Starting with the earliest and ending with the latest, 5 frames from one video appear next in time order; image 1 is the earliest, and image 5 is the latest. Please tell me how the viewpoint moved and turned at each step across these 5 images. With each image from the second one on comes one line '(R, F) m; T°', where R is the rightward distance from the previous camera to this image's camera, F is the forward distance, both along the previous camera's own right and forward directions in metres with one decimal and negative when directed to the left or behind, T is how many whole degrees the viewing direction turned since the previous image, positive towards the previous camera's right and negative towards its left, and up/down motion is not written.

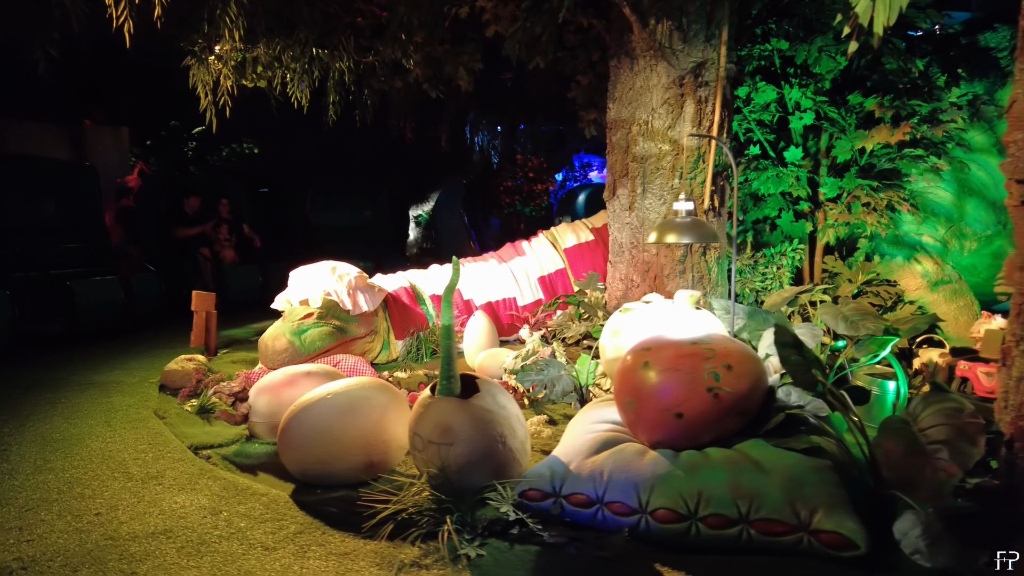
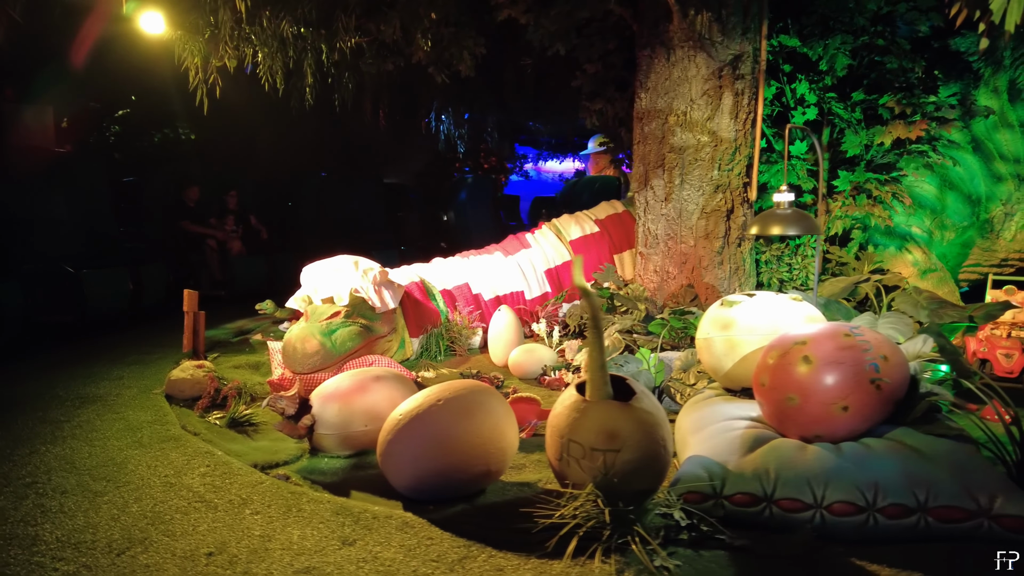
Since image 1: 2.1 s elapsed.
(-1.0, +0.2) m; +9°
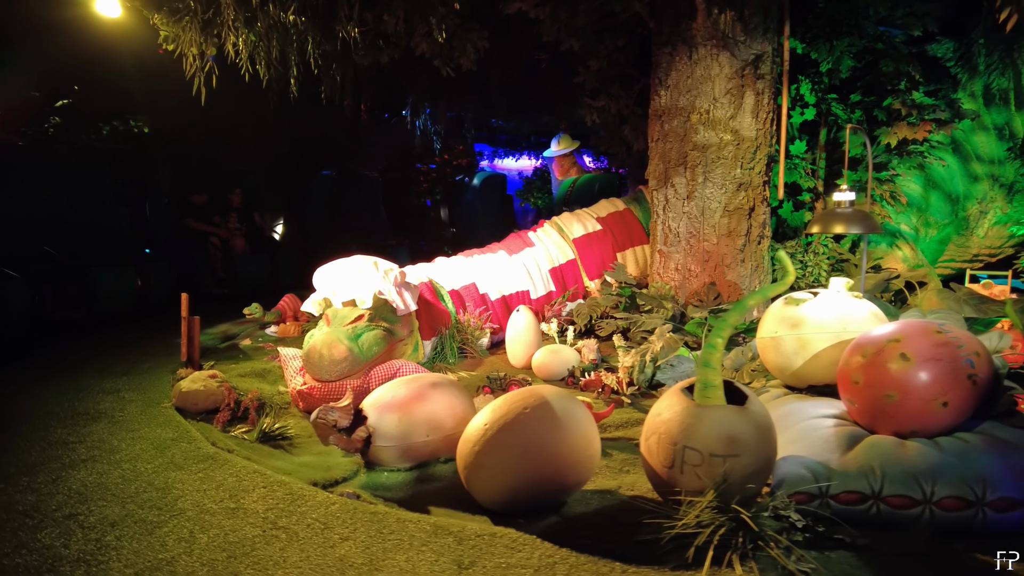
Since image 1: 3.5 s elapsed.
(-0.7, +0.2) m; +6°
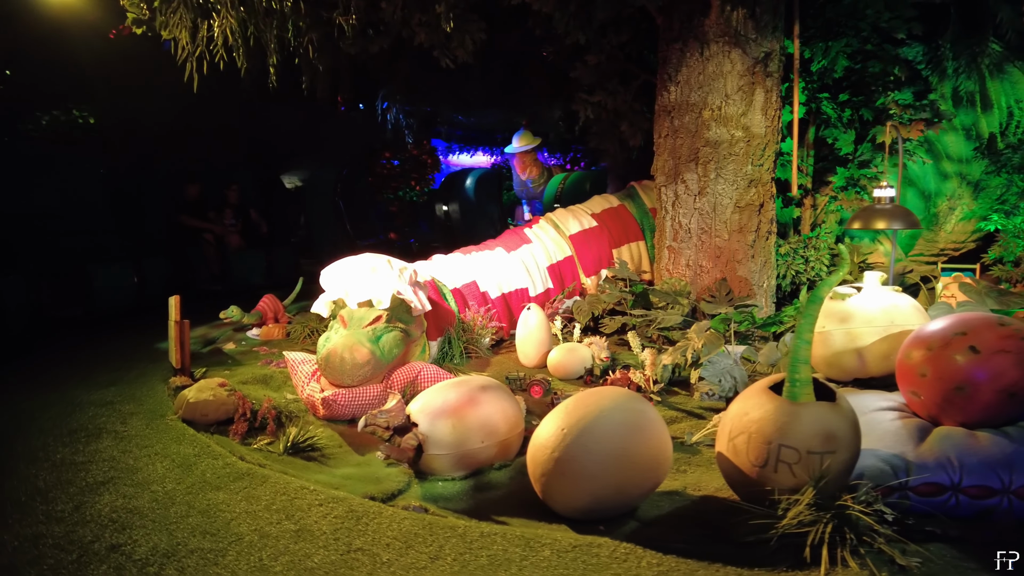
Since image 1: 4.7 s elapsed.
(-0.6, +0.2) m; +6°
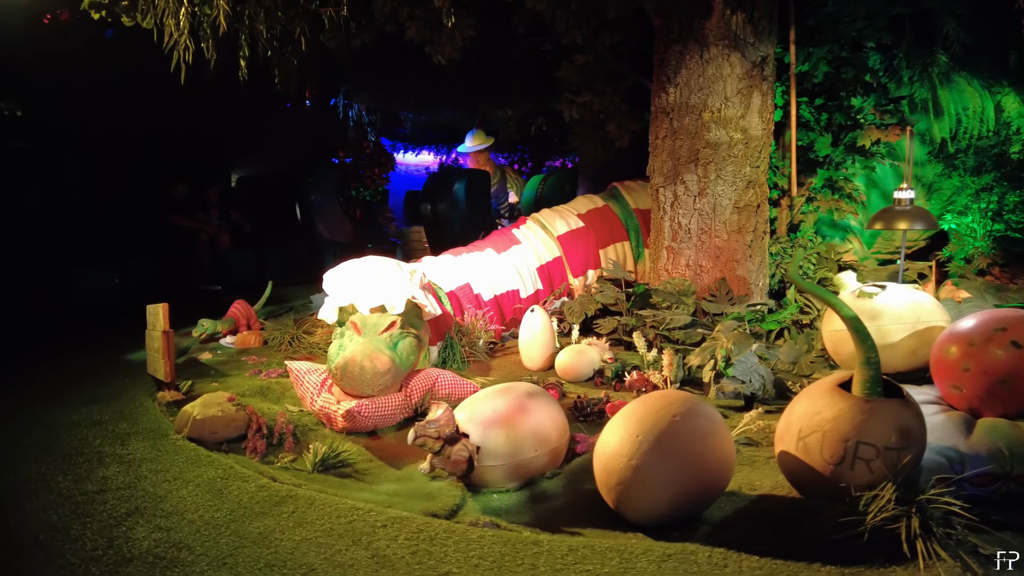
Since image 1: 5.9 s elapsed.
(-0.6, +0.1) m; +7°
